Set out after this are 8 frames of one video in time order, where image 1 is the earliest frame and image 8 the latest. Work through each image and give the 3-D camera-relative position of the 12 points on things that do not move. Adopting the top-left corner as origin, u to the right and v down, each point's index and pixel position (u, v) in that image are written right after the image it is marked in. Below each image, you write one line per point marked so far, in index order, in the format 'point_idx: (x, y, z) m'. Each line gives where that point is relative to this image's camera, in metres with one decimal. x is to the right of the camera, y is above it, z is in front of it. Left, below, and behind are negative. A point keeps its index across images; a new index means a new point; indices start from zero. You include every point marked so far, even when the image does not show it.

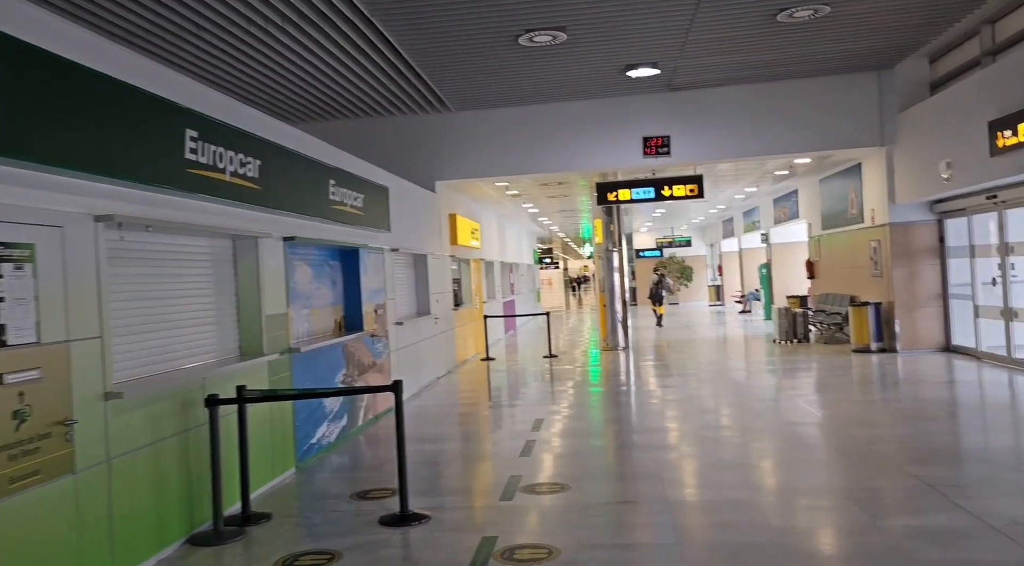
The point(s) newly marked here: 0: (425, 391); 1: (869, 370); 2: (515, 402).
0: (-1.2, -1.4, +9.6) m
1: (+4.9, -1.2, +9.8) m
2: (+0.1, -1.5, +9.3) m
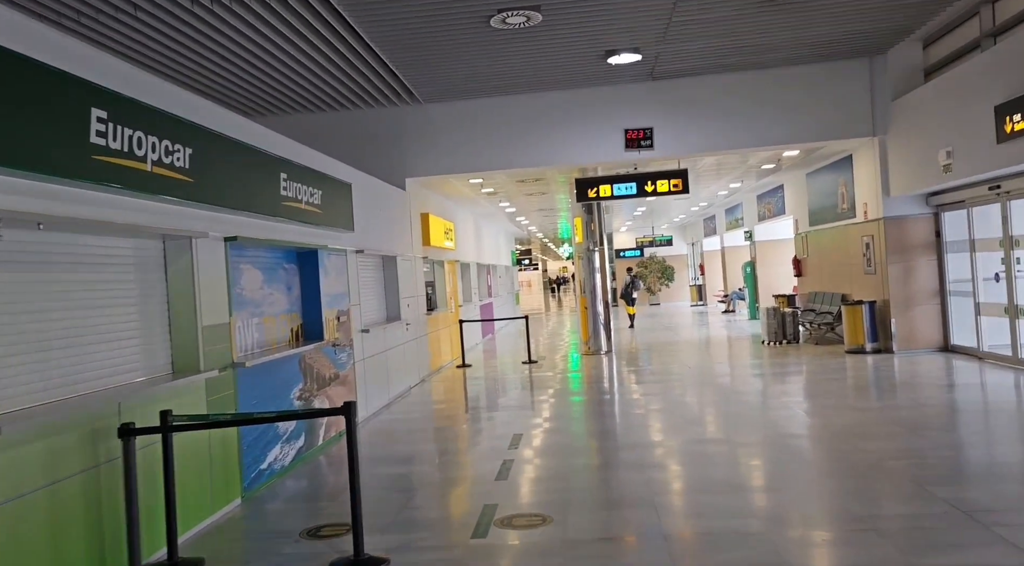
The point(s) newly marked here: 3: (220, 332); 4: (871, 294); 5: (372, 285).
0: (-1.5, -1.5, +8.9) m
1: (+4.6, -1.1, +9.3) m
2: (-0.2, -1.5, +8.7) m
3: (-1.9, -0.3, +4.8) m
4: (+5.1, -0.2, +10.2) m
5: (-1.8, 0.0, +8.9) m
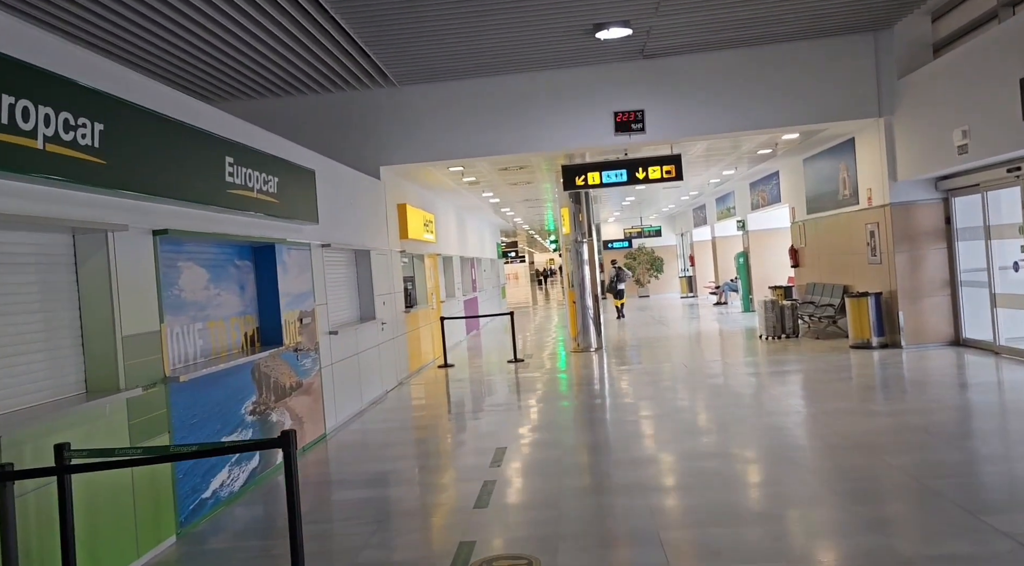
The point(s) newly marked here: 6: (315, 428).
0: (-1.6, -1.5, +8.2) m
1: (+4.4, -1.0, +8.7) m
2: (-0.4, -1.5, +8.0) m
3: (-2.1, -0.3, +4.1) m
4: (+4.9, 0.0, +9.7) m
5: (-2.0, 0.0, +8.2) m
6: (-1.8, -1.3, +6.5) m
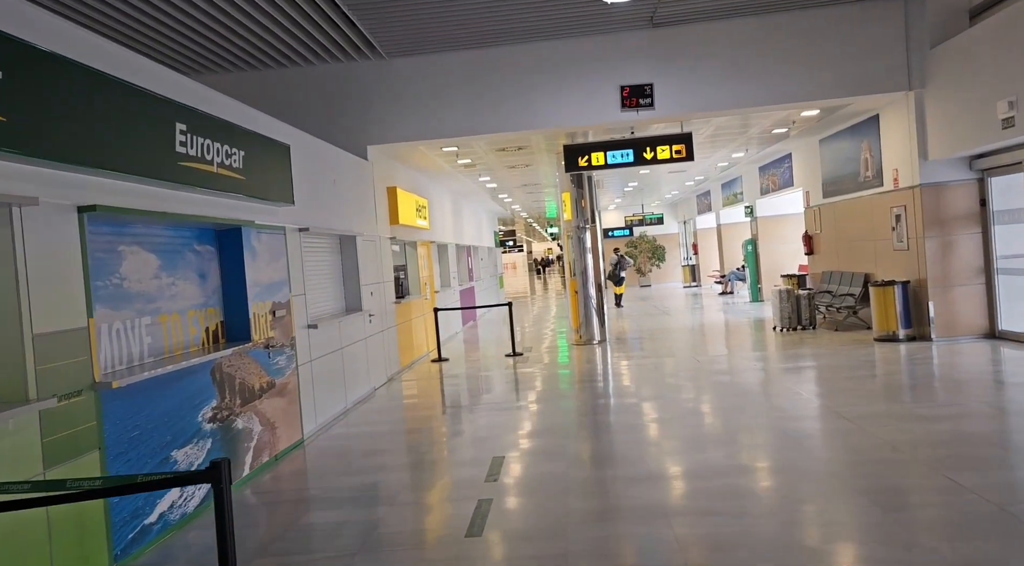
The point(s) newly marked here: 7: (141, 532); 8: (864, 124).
0: (-1.7, -1.3, +7.6) m
1: (+4.3, -0.9, +8.0) m
2: (-0.4, -1.4, +7.4) m
3: (-2.1, -0.3, +3.4) m
4: (+4.9, +0.1, +9.0) m
5: (-2.0, +0.1, +7.5) m
6: (-1.8, -1.2, +5.8) m
7: (-1.9, -1.3, +3.8) m
8: (+4.8, +2.2, +9.7) m
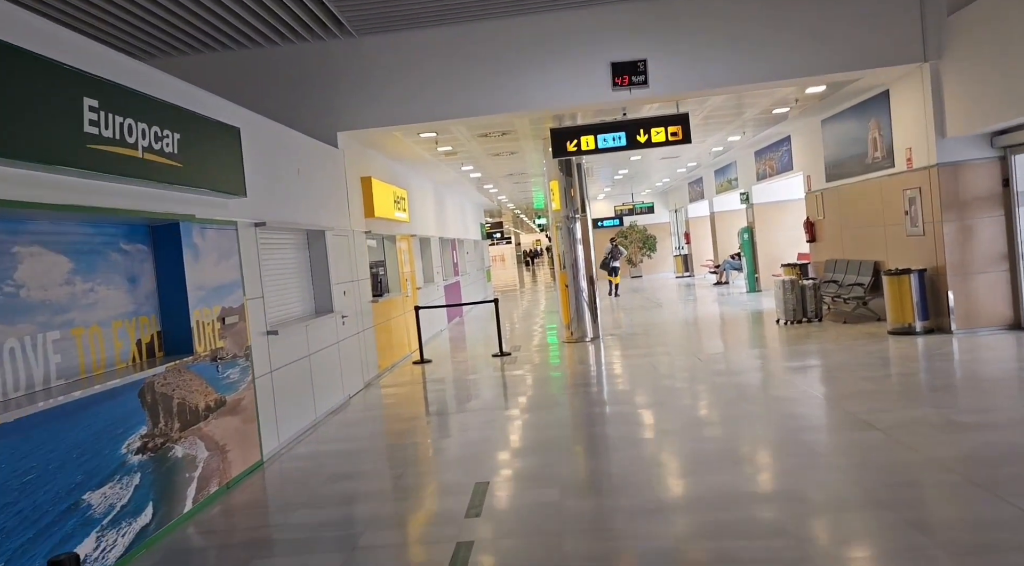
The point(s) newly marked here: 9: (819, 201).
0: (-1.8, -1.3, +6.9) m
1: (+4.2, -0.8, +7.4) m
2: (-0.5, -1.3, +6.7) m
3: (-2.2, -0.3, +2.7) m
4: (+4.7, +0.3, +8.4) m
5: (-2.1, +0.1, +6.8) m
6: (-1.9, -1.2, +5.1) m
7: (-2.0, -1.3, +3.1) m
8: (+4.5, +2.3, +9.1) m
9: (+4.7, +1.3, +11.1) m
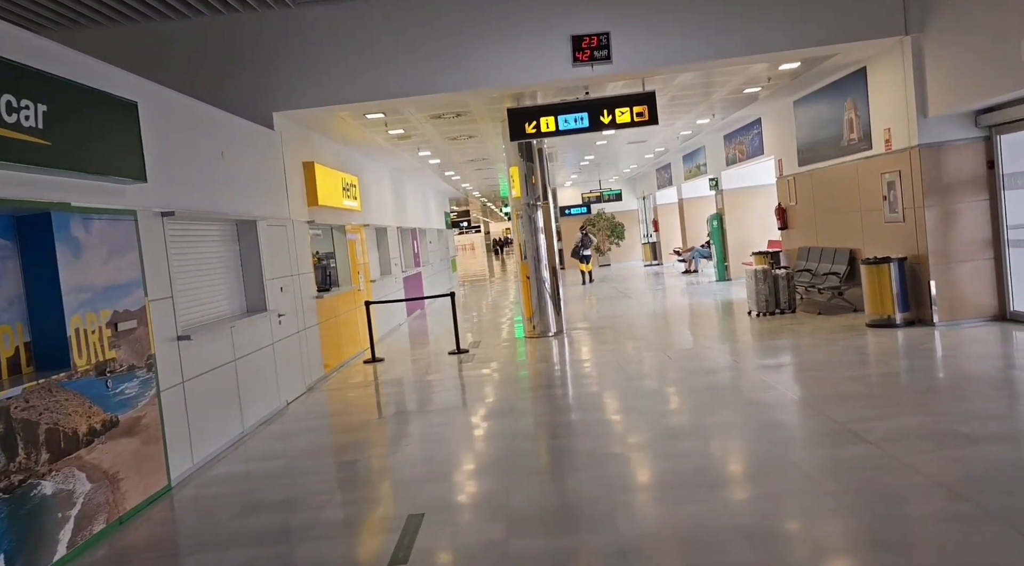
0: (-2.2, -1.3, +6.2) m
1: (+3.8, -0.7, +7.0) m
2: (-0.9, -1.3, +6.1) m
3: (-2.4, -0.4, +2.0) m
4: (+4.2, +0.4, +7.9) m
5: (-2.5, +0.2, +6.1) m
6: (-2.2, -1.2, +4.4) m
7: (-2.3, -1.4, +2.4) m
8: (+4.0, +2.4, +8.6) m
9: (+4.1, +1.4, +10.6) m
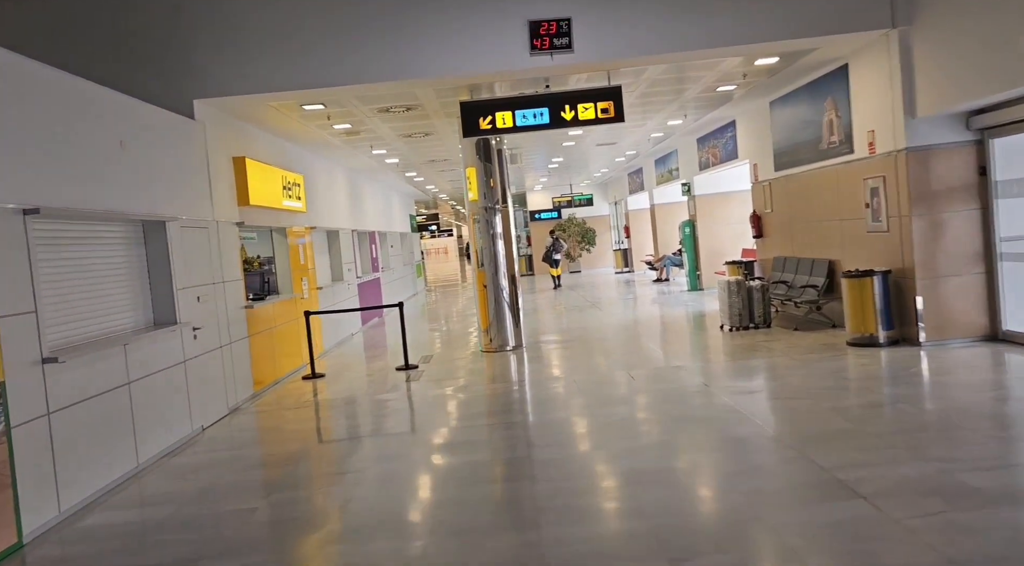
0: (-2.6, -1.4, +5.3) m
1: (+3.3, -0.8, +6.3) m
2: (-1.4, -1.4, +5.3) m
3: (-2.7, -0.4, +1.1) m
4: (+3.7, +0.2, +7.3) m
5: (-3.0, +0.1, +5.2) m
6: (-2.6, -1.3, +3.6) m
7: (-2.6, -1.4, +1.5) m
8: (+3.5, +2.3, +8.0) m
9: (+3.6, +1.3, +10.0) m
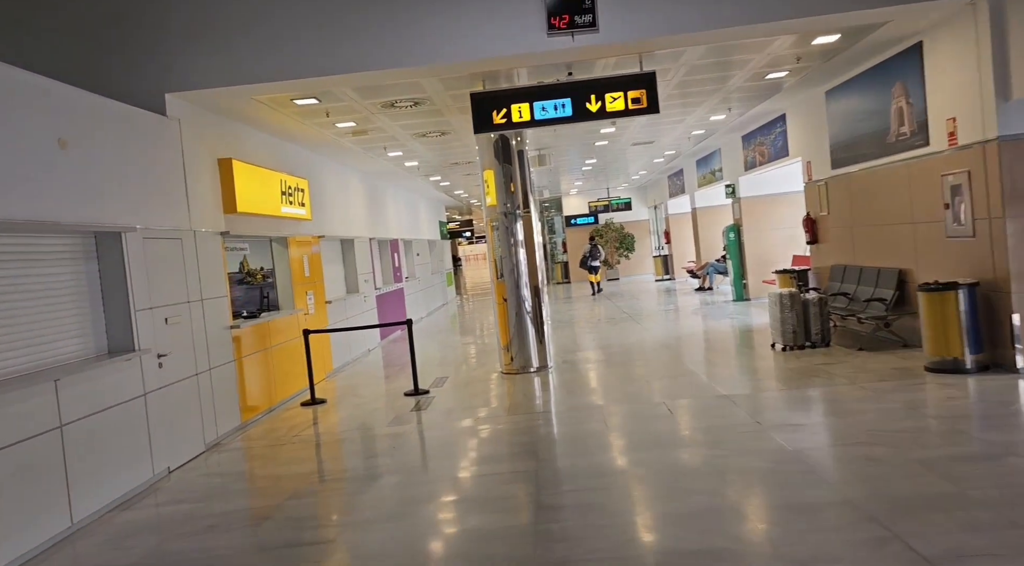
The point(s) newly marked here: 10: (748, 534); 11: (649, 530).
0: (-2.6, -1.5, +4.6) m
1: (+3.4, -0.9, +5.2) m
2: (-1.3, -1.5, +4.4) m
3: (-2.9, -0.5, +0.4) m
4: (+3.9, +0.1, +6.2) m
5: (-2.9, -0.1, +4.5) m
6: (-2.7, -1.4, +2.8) m
7: (-2.7, -1.5, +0.7) m
8: (+3.7, +2.1, +6.9) m
9: (+3.9, +1.1, +8.9) m
10: (+1.2, -1.2, +3.6) m
11: (+0.7, -1.3, +3.7) m
